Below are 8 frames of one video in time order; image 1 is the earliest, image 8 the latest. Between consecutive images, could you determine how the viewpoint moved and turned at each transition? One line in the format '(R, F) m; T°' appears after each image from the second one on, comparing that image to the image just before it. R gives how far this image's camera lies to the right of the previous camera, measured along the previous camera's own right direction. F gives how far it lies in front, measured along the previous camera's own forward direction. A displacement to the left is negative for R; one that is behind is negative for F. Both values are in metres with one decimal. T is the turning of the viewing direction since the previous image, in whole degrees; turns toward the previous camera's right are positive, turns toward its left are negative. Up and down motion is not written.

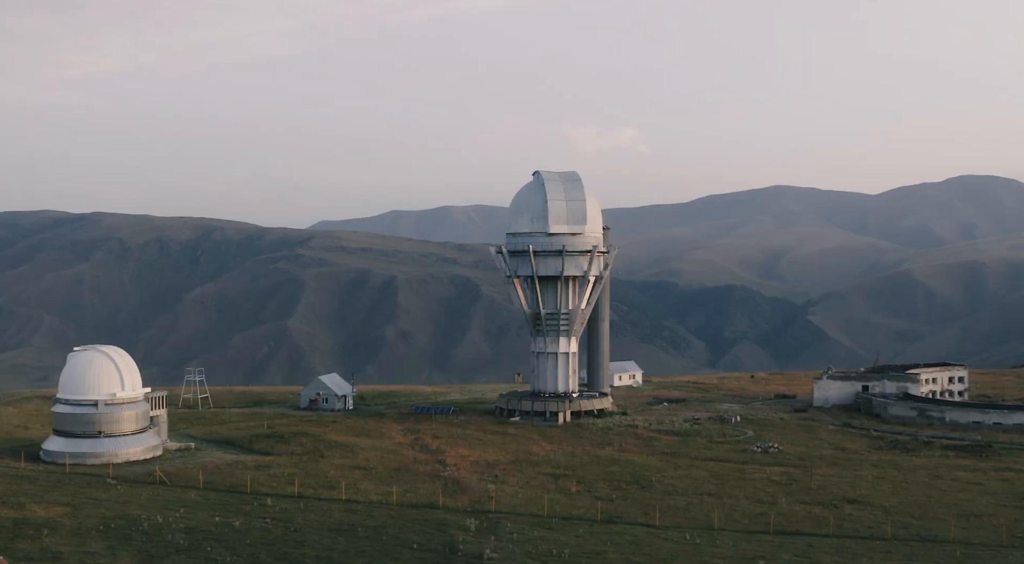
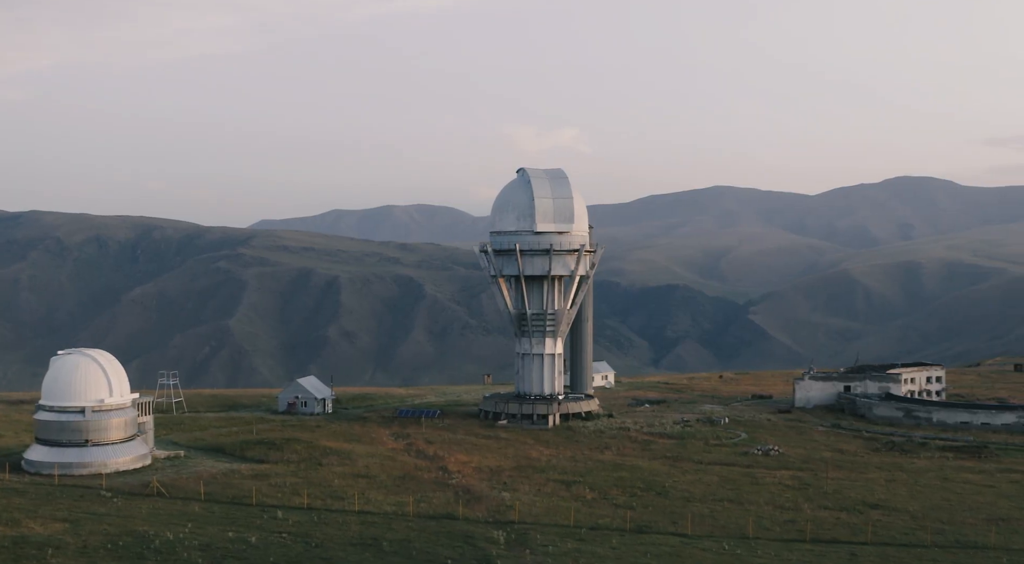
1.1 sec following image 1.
(-3.2, +2.6) m; +3°
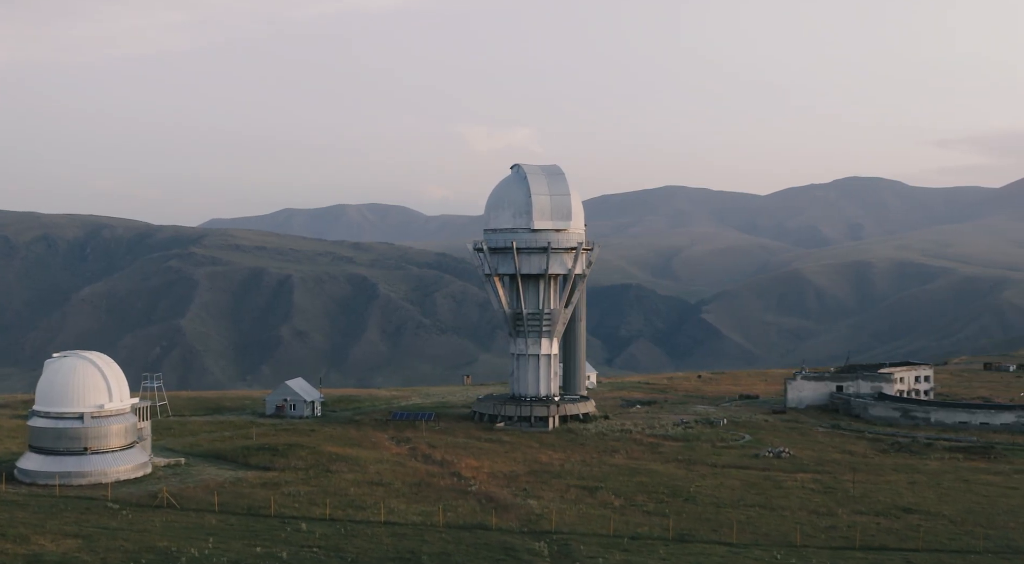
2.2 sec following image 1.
(-3.0, +2.6) m; +2°
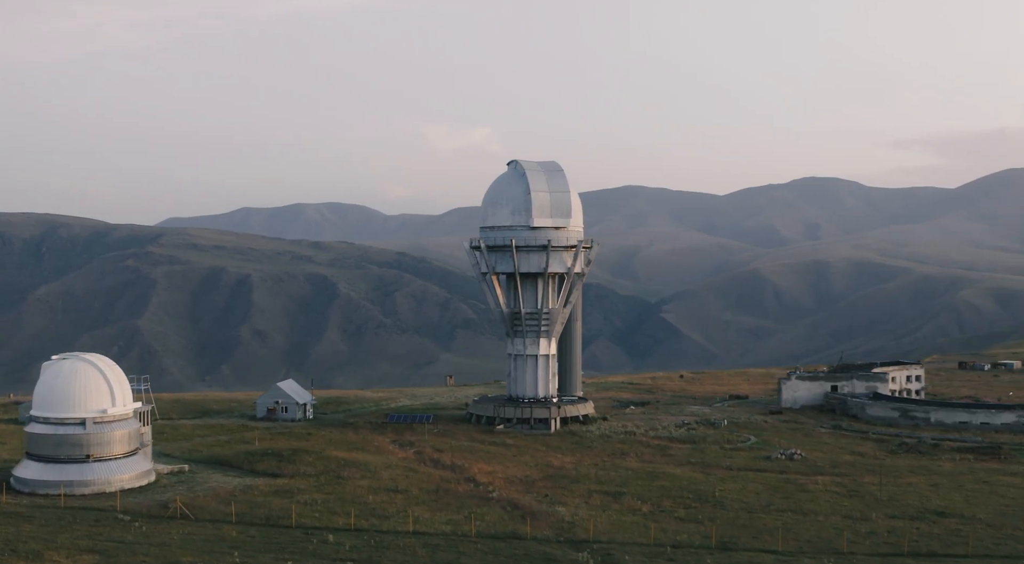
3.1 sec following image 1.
(-2.6, +2.3) m; +2°
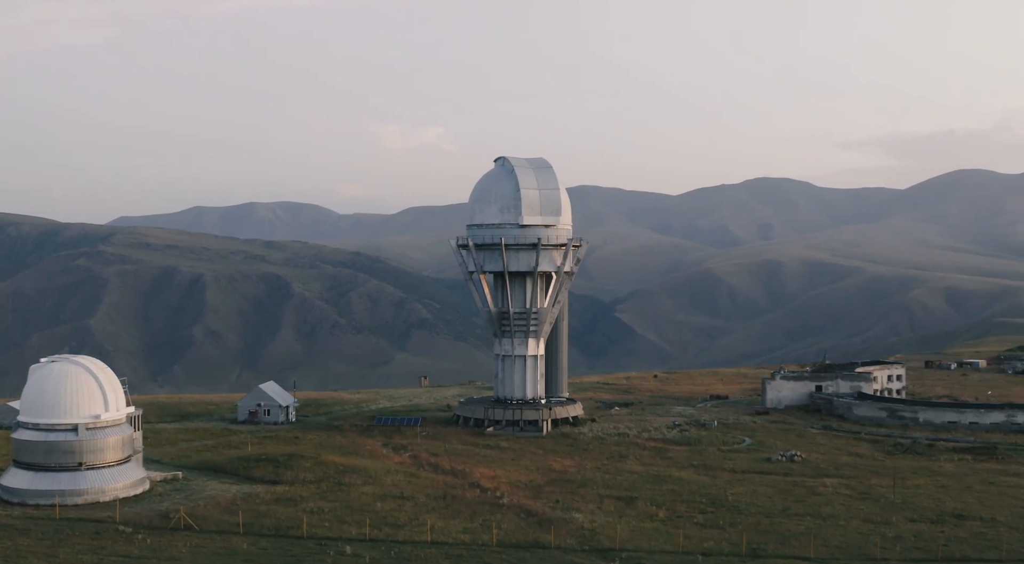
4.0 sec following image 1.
(-2.3, +1.9) m; +2°
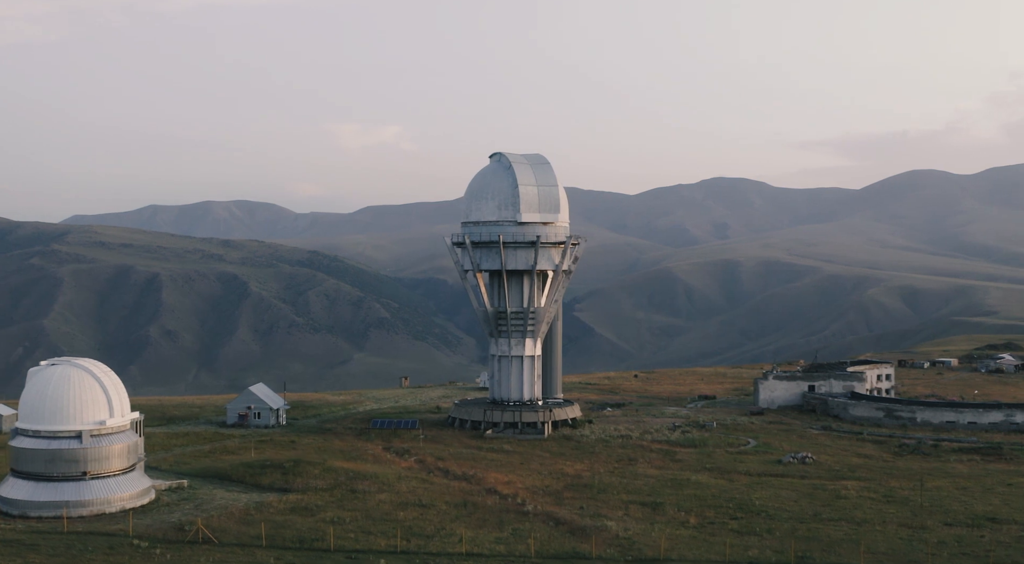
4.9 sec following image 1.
(-2.5, +2.2) m; +2°
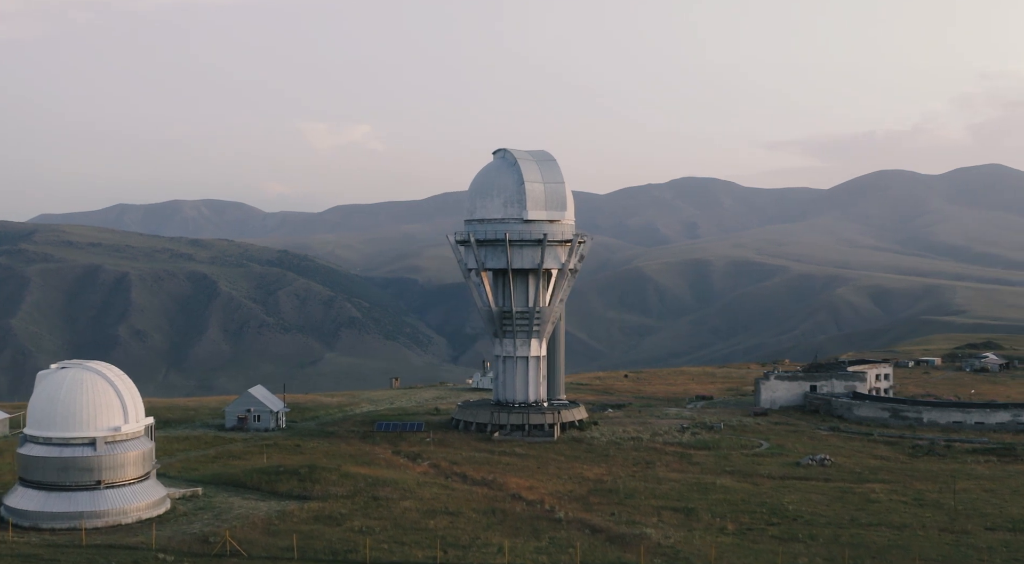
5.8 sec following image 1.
(-2.2, +1.9) m; +1°
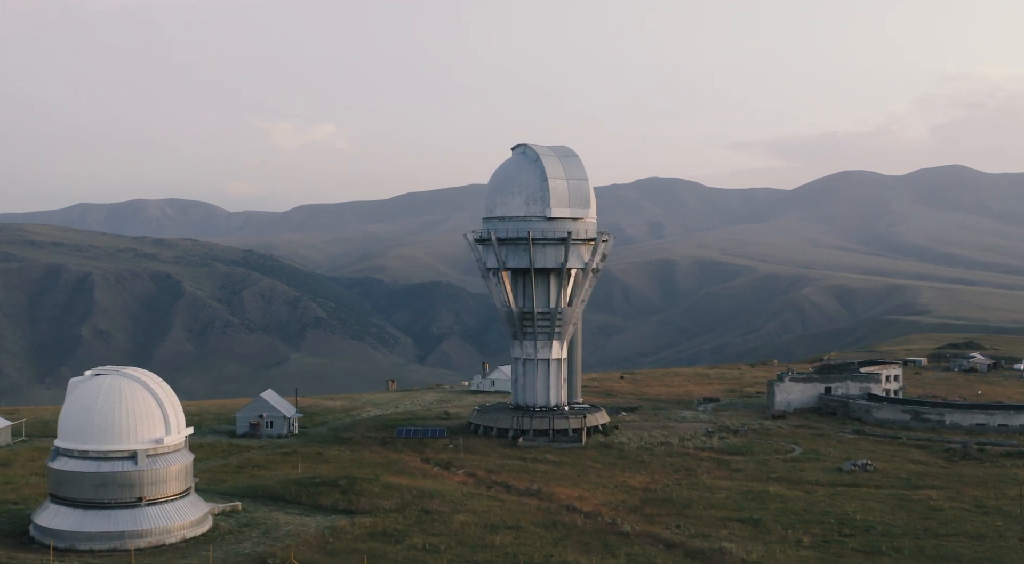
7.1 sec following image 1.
(-3.4, +2.9) m; +2°
